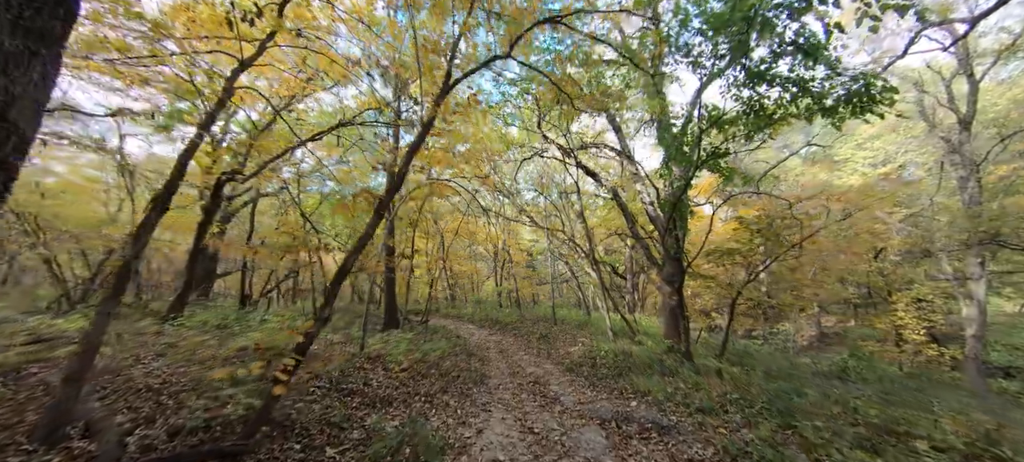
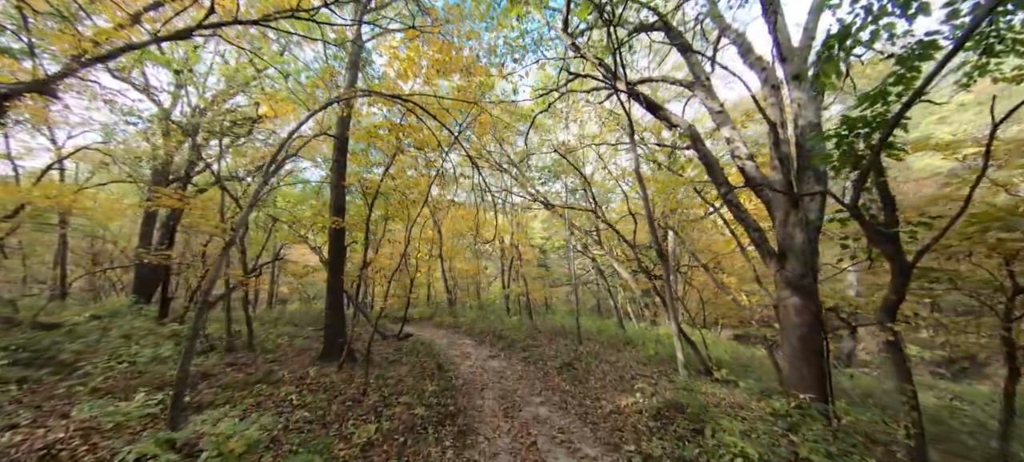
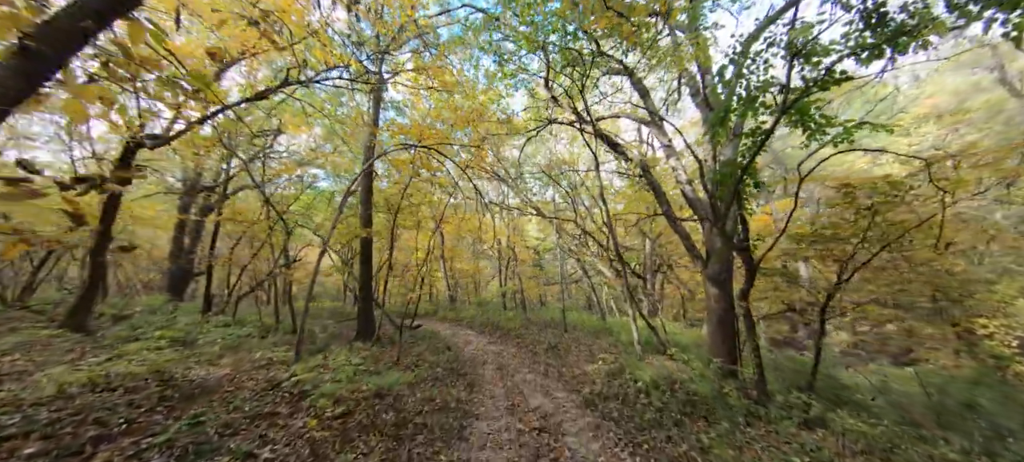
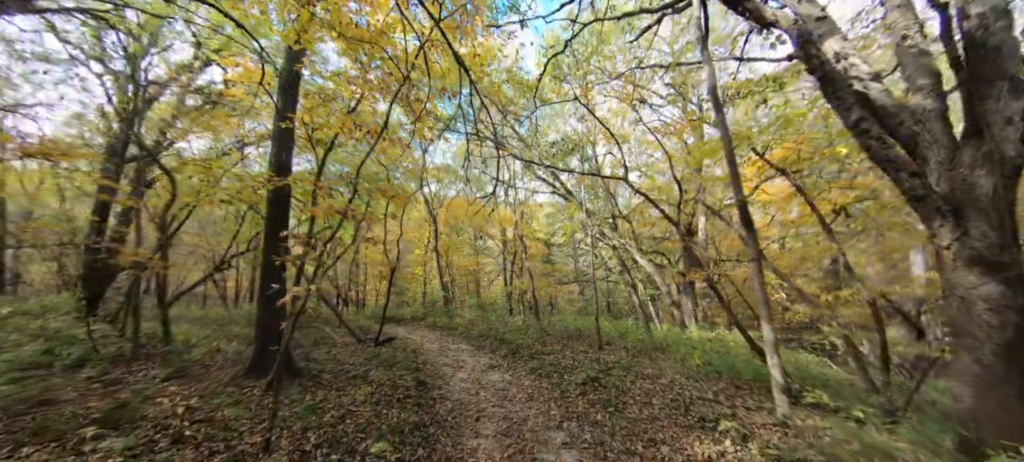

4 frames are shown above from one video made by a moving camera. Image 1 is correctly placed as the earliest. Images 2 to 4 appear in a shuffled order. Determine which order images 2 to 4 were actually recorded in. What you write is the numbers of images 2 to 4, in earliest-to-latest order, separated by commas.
3, 2, 4
